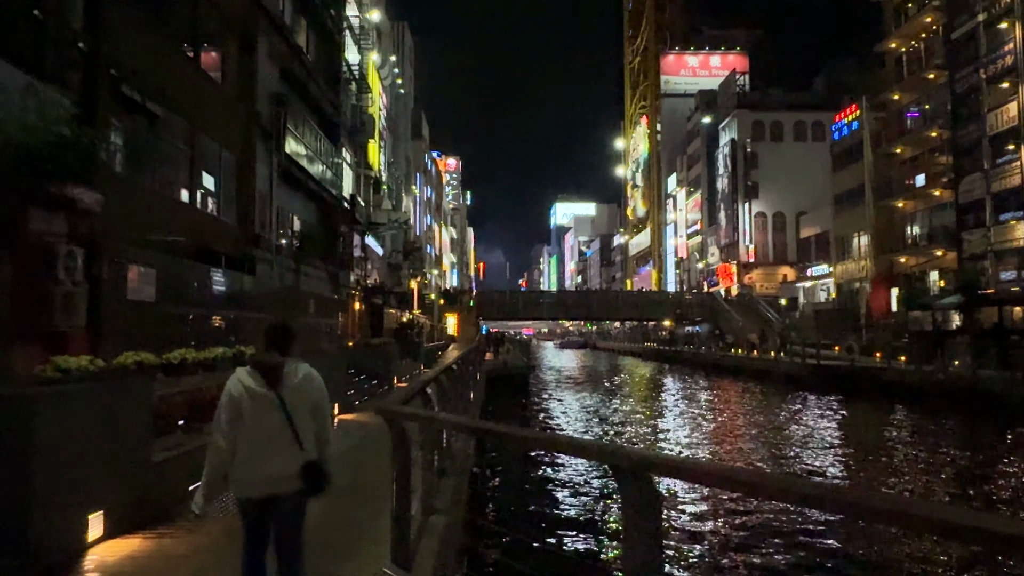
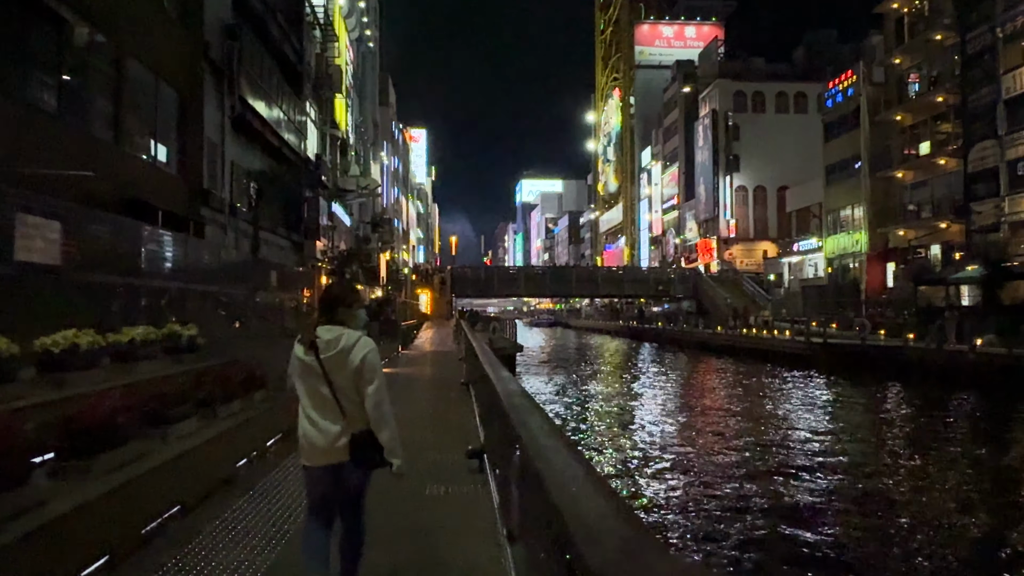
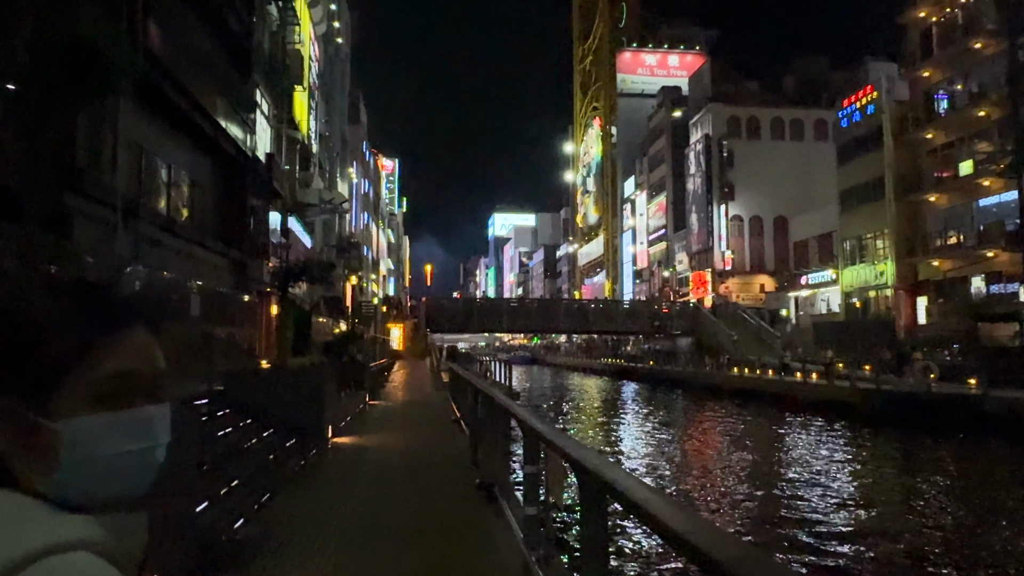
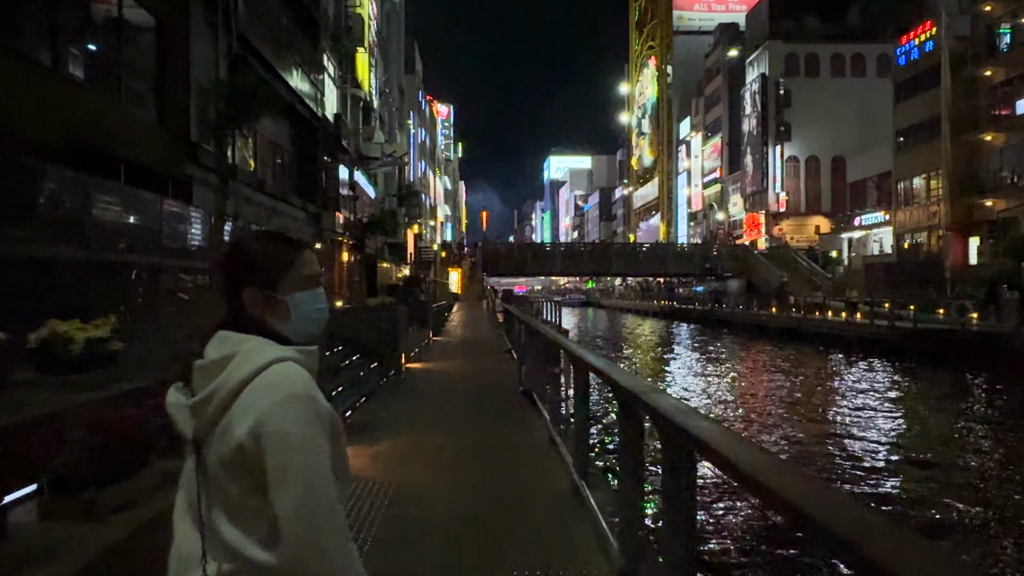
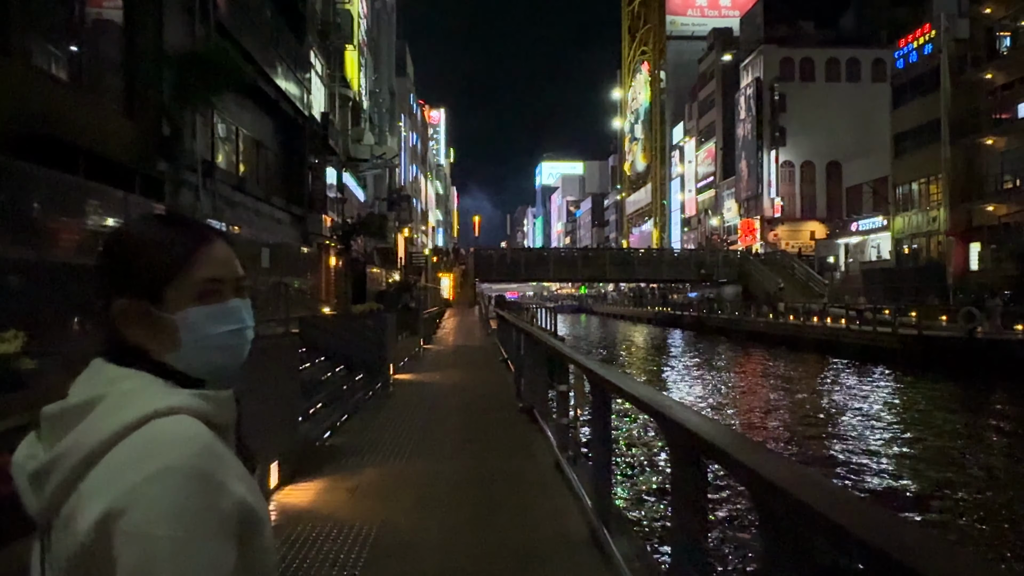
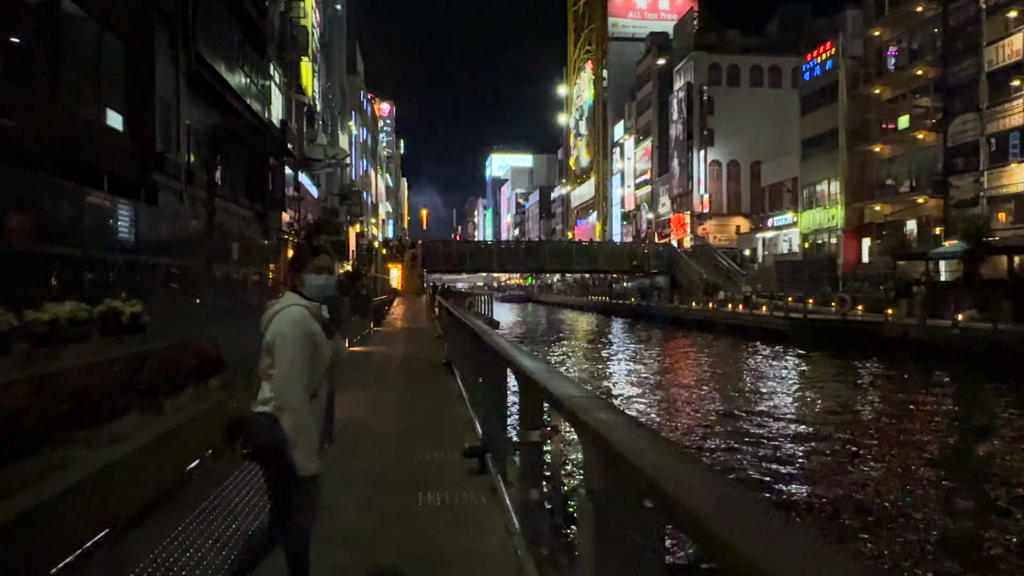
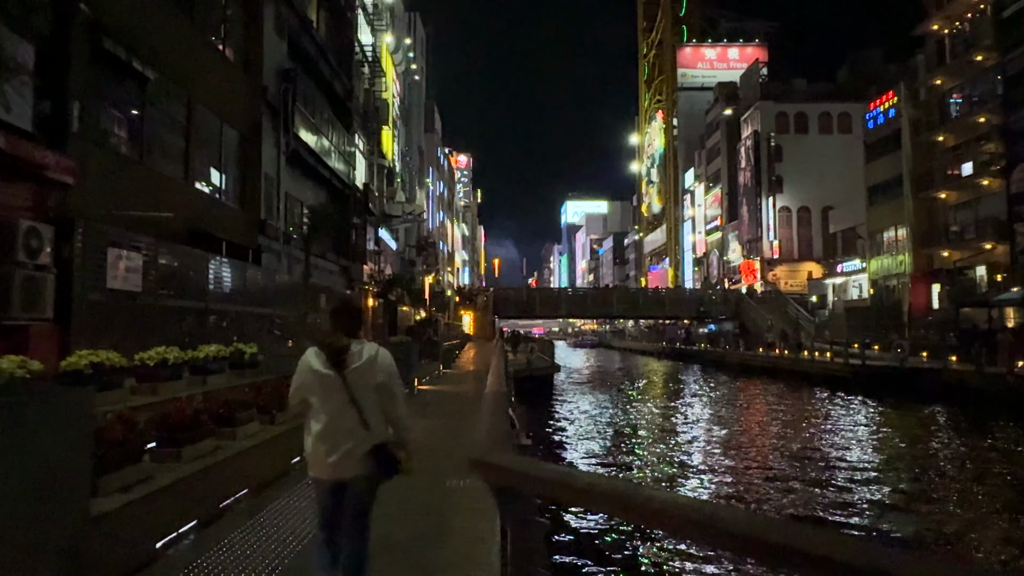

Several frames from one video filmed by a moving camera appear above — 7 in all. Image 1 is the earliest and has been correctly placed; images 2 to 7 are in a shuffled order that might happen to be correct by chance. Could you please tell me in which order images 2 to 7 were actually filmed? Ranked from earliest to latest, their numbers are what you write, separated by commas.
7, 2, 6, 4, 5, 3
